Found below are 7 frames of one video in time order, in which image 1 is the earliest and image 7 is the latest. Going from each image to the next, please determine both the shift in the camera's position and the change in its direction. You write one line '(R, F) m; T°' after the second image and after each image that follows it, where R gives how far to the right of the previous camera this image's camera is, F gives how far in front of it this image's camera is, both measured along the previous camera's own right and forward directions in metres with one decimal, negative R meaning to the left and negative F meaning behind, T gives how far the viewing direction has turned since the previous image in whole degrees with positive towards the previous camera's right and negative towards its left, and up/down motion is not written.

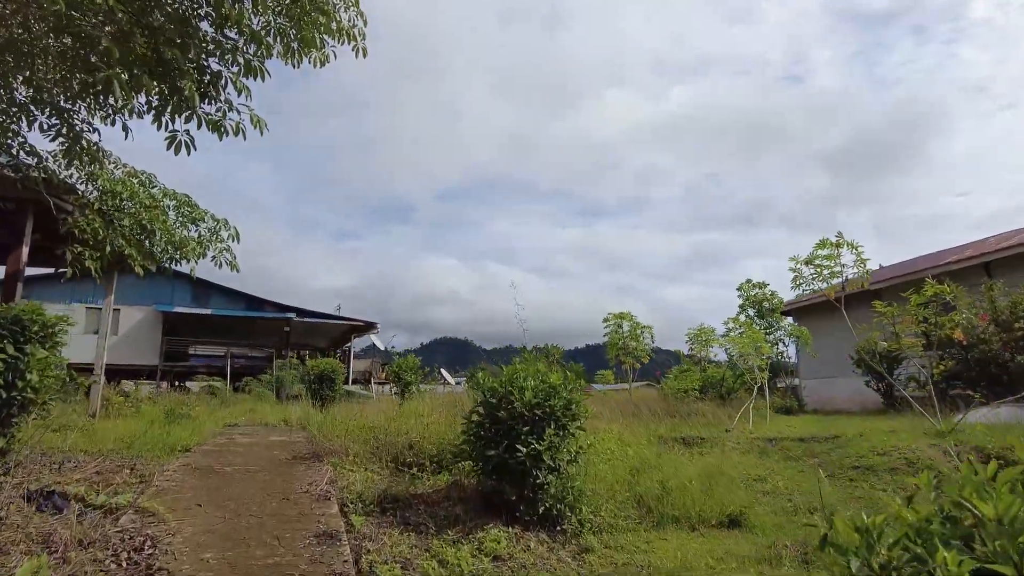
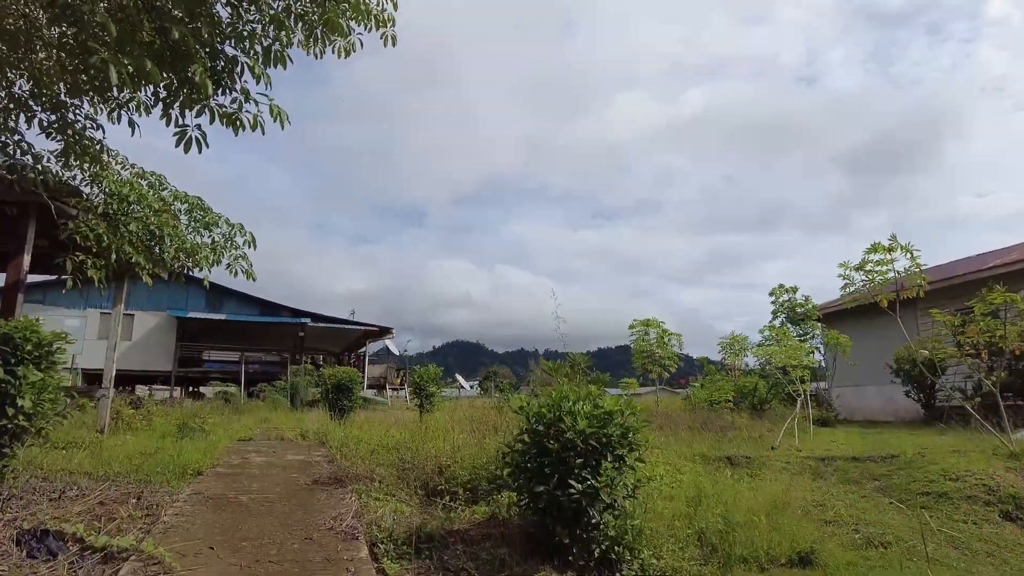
(-0.2, +0.4) m; -1°
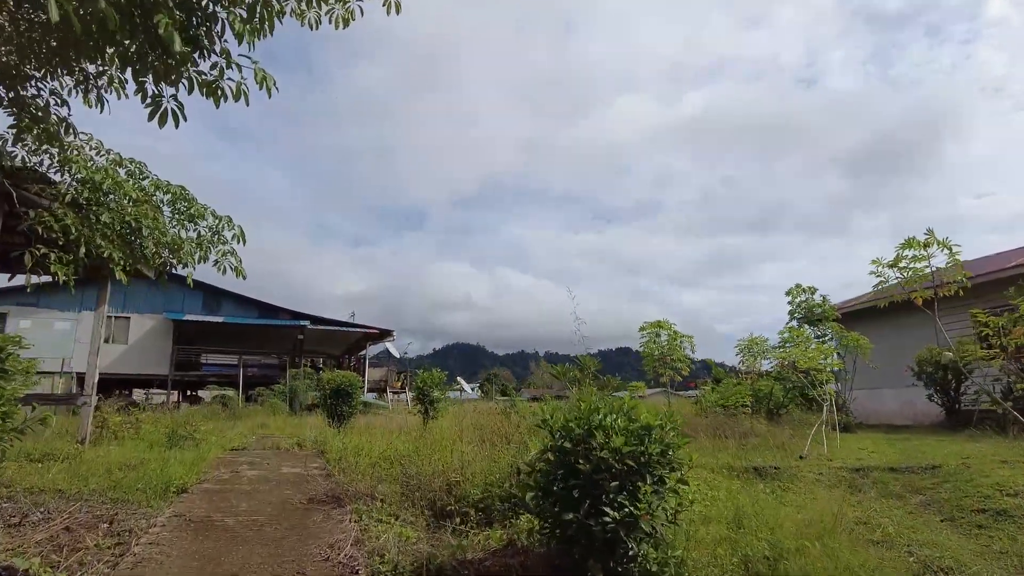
(-0.1, +0.4) m; 0°
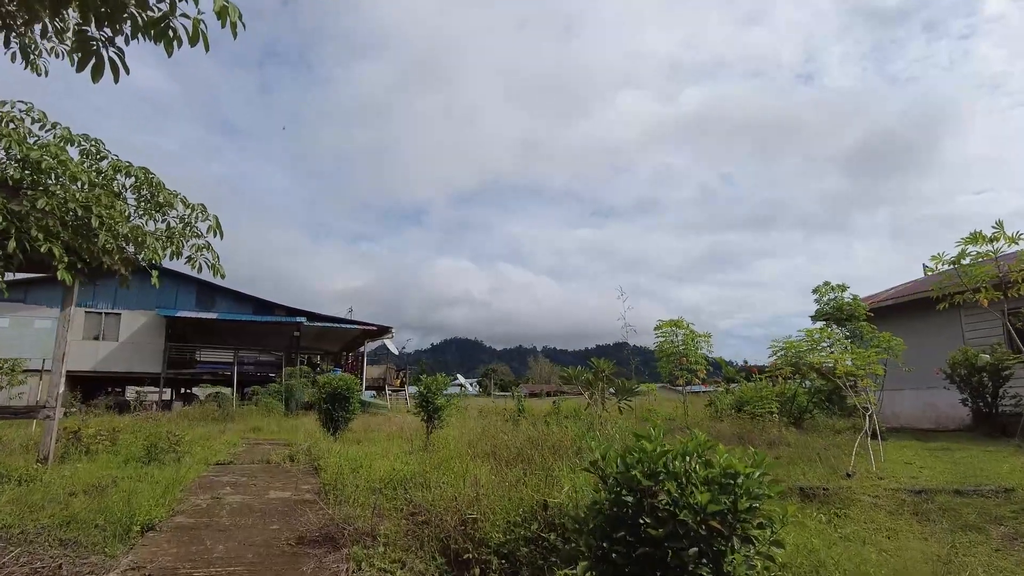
(-0.1, +0.7) m; 0°
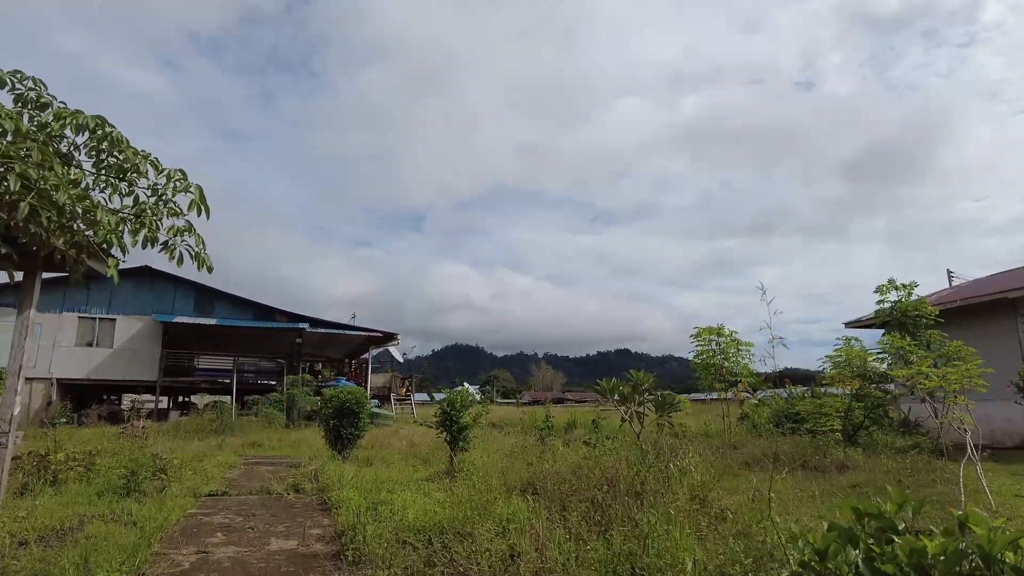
(-0.3, +0.9) m; 0°
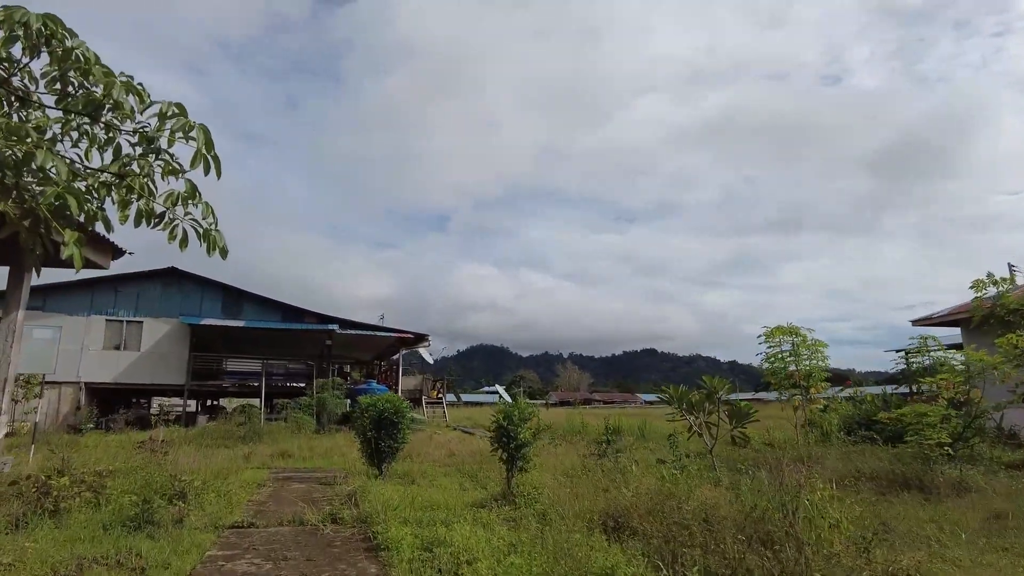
(-0.3, +0.9) m; -2°
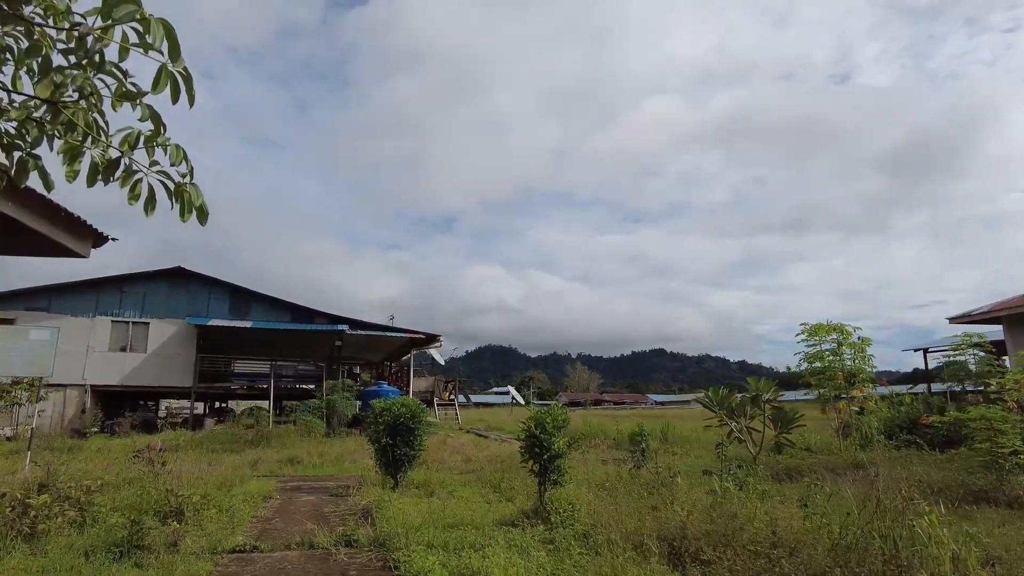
(-0.2, +0.6) m; -1°
